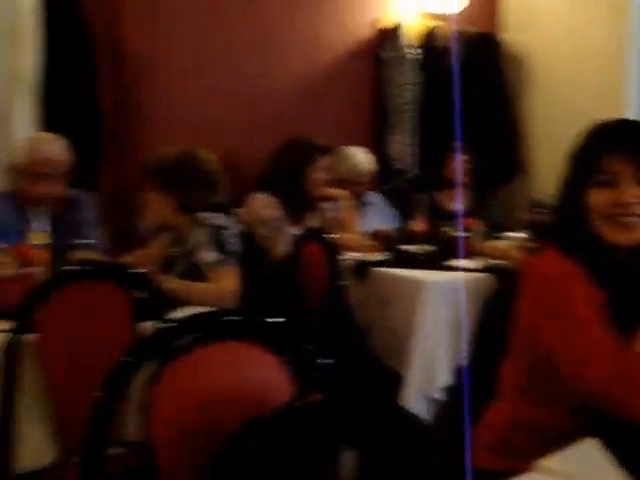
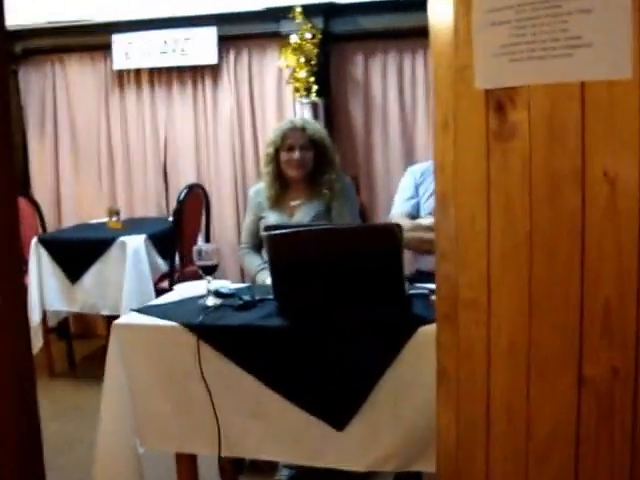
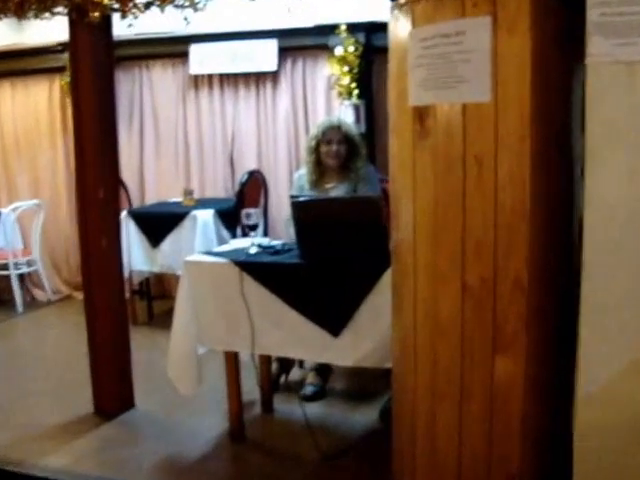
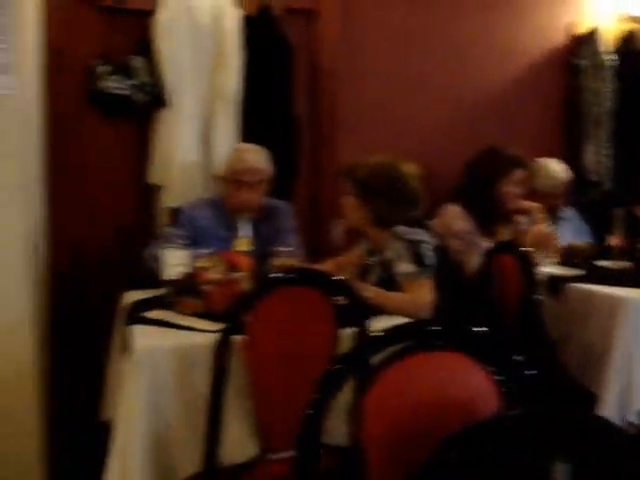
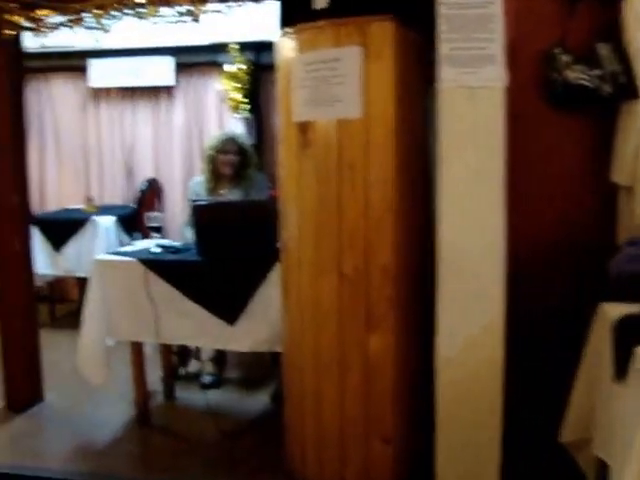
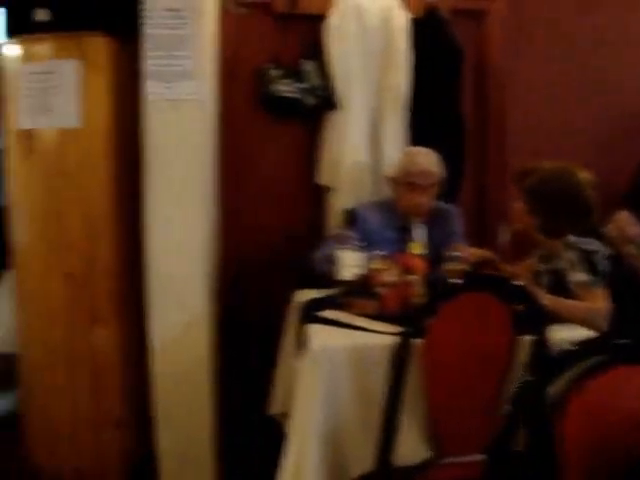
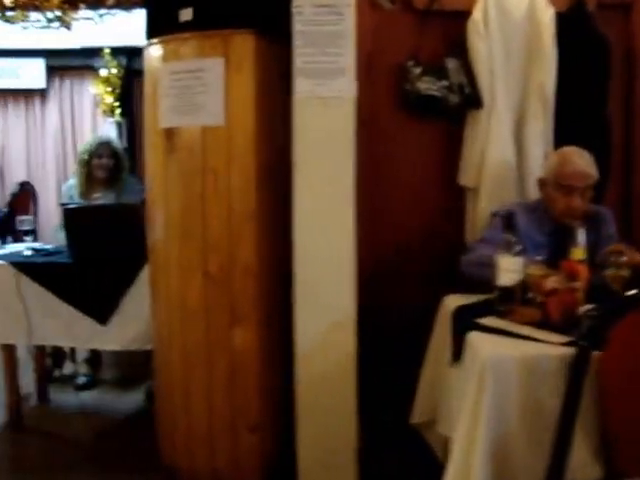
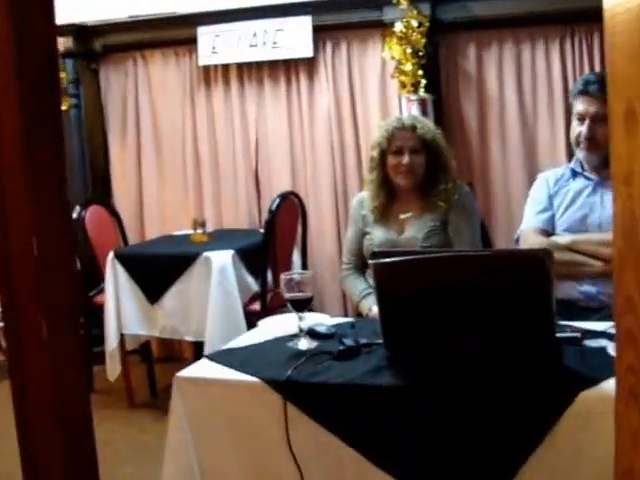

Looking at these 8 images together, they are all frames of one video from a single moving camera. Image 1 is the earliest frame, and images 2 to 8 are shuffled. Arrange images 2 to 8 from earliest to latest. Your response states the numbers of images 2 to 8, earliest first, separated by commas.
4, 6, 7, 5, 3, 2, 8
